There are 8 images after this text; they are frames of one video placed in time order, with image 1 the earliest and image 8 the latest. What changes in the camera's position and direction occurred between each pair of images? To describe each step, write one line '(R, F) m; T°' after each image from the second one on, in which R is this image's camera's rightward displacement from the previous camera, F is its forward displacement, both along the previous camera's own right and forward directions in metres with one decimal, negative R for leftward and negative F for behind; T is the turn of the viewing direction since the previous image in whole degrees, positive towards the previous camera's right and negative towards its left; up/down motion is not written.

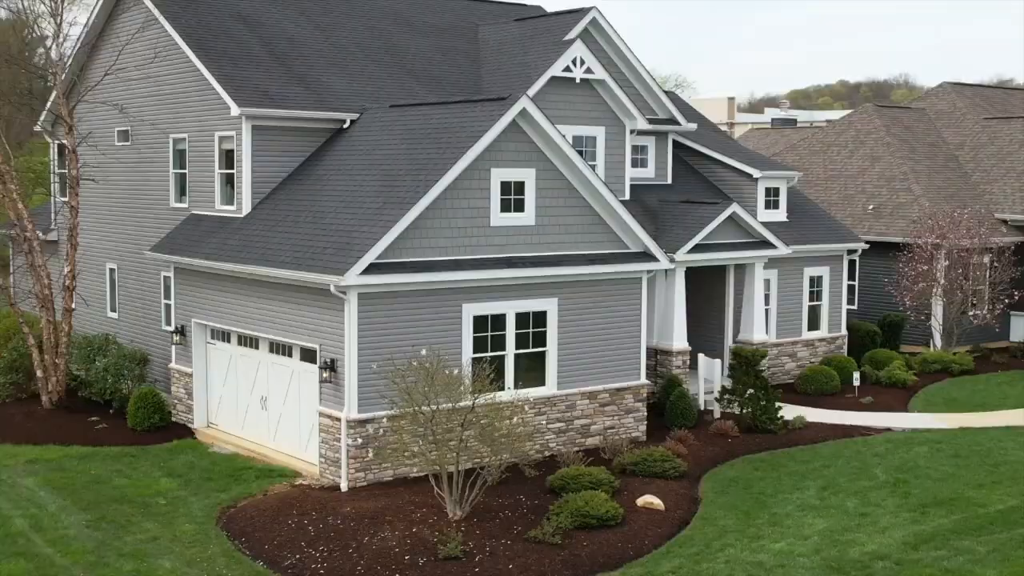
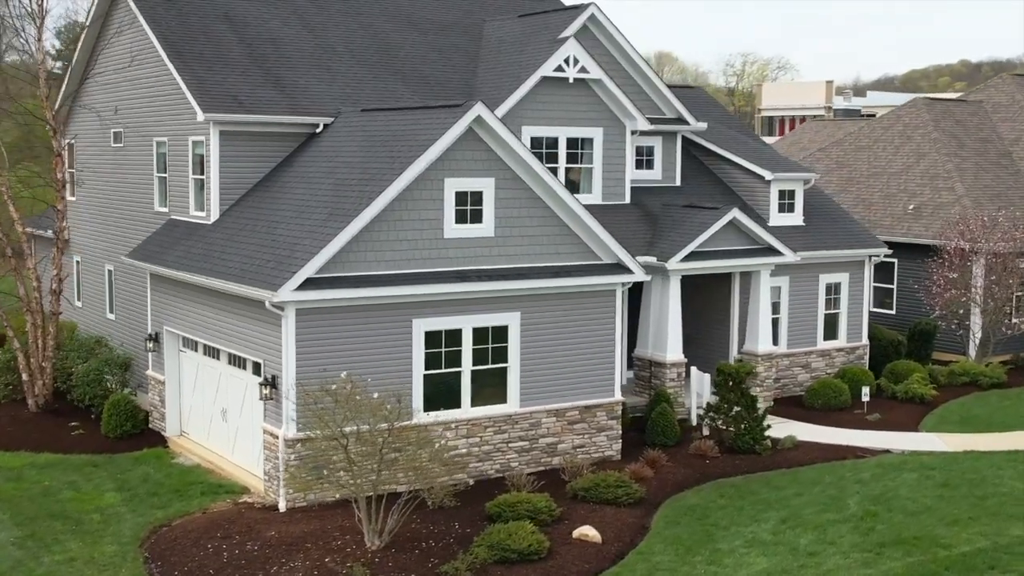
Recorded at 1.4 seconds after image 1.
(+2.1, +0.8) m; -5°
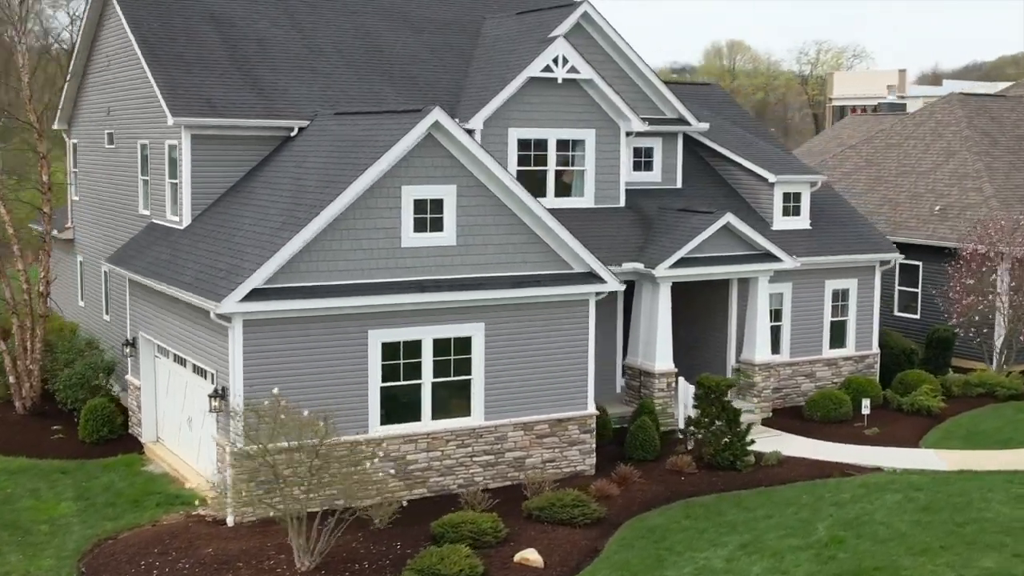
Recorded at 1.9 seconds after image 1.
(+1.6, +0.6) m; -3°
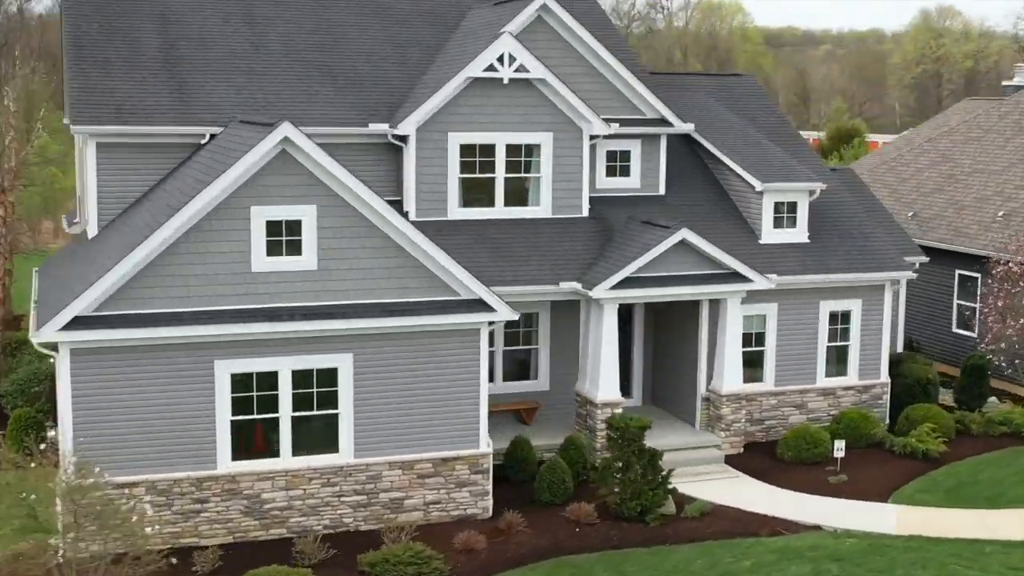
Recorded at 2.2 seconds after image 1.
(+4.4, +1.9) m; -9°
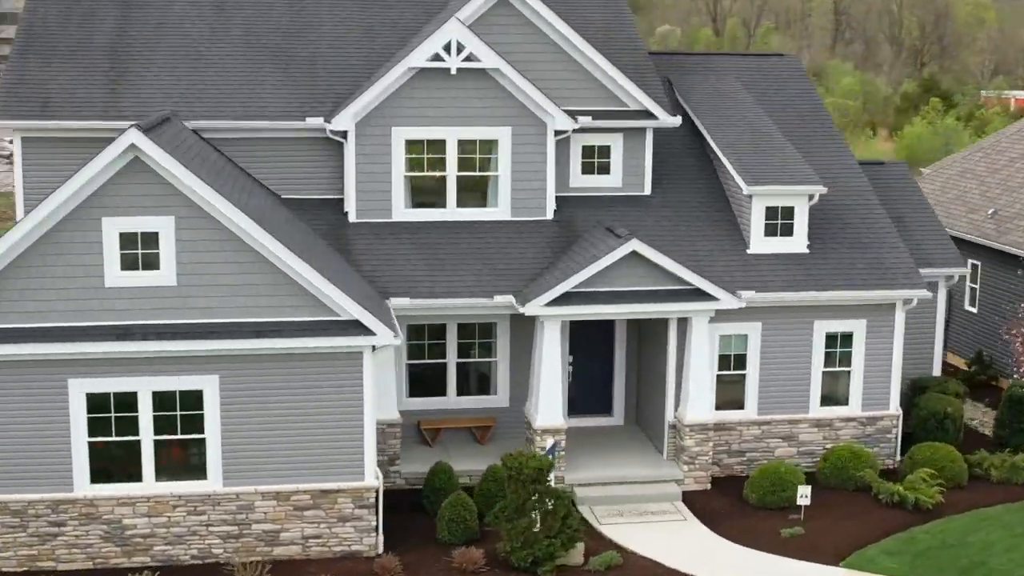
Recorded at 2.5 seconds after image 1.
(+4.0, +2.0) m; -9°
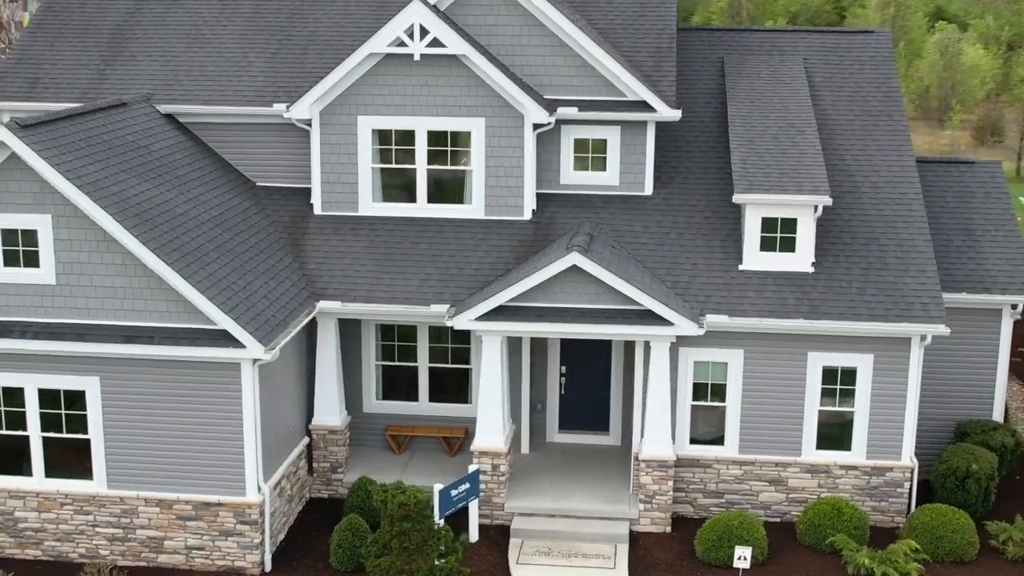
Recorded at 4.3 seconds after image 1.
(+4.7, +2.1) m; -14°
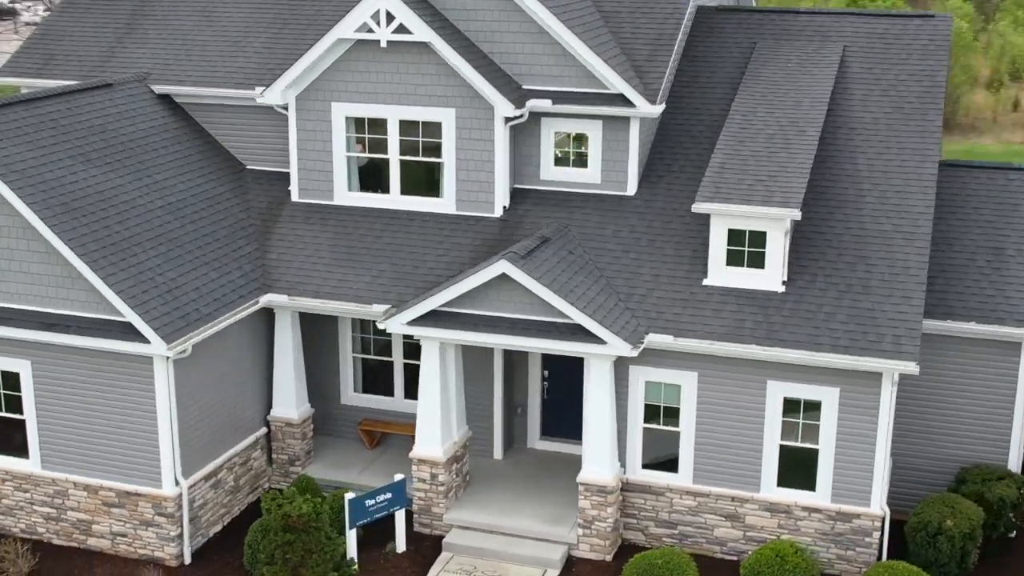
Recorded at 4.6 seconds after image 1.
(+3.6, +1.2) m; -10°
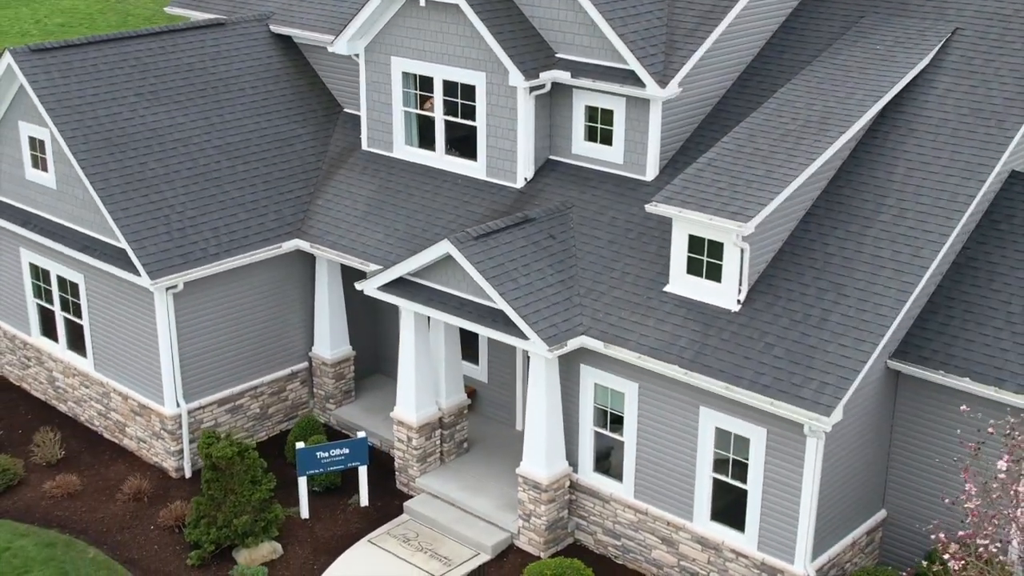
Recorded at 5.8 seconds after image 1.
(+5.9, +1.5) m; -21°
